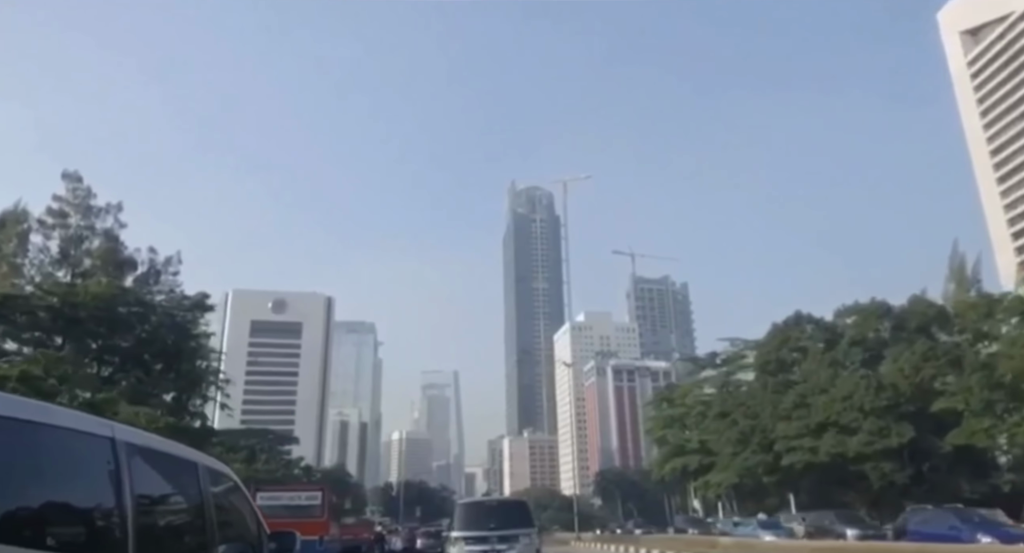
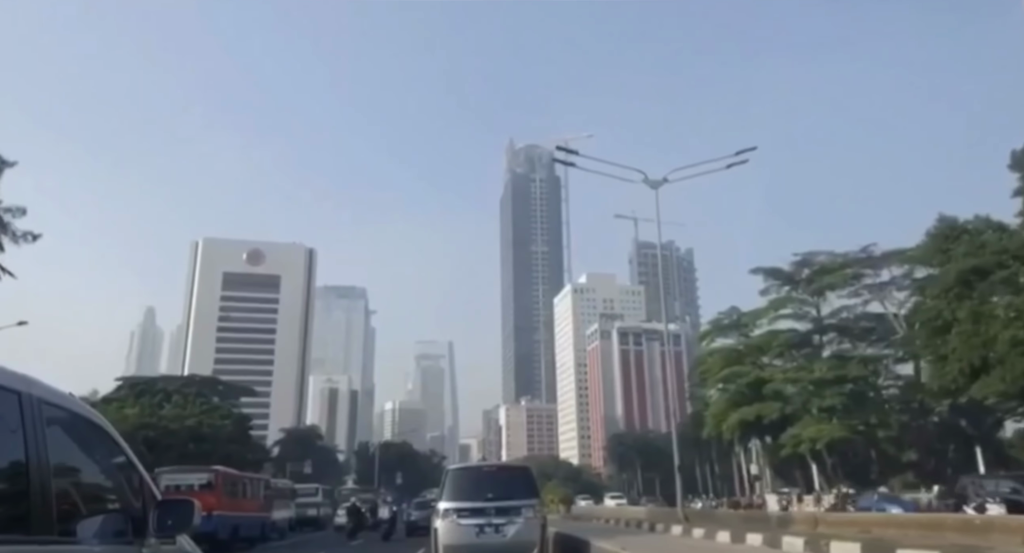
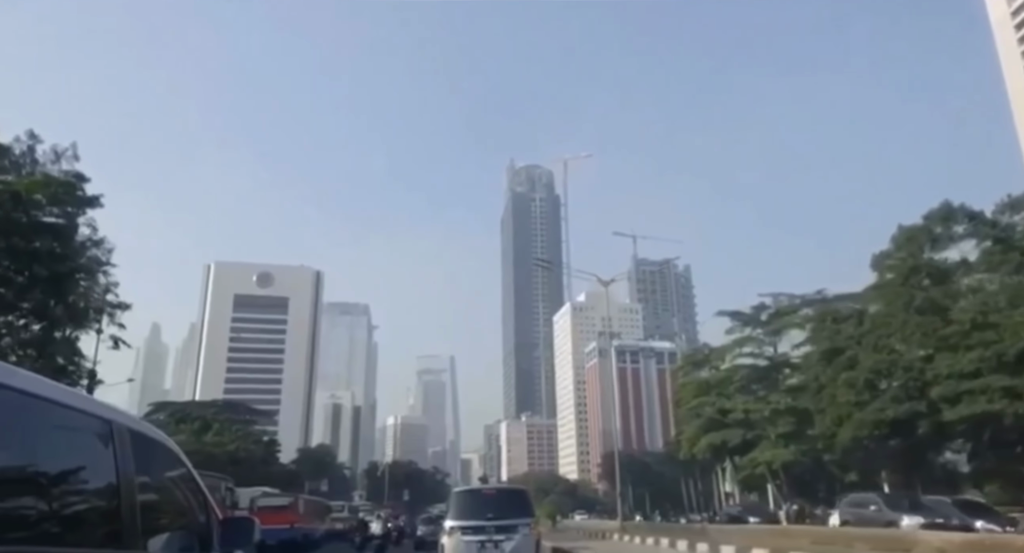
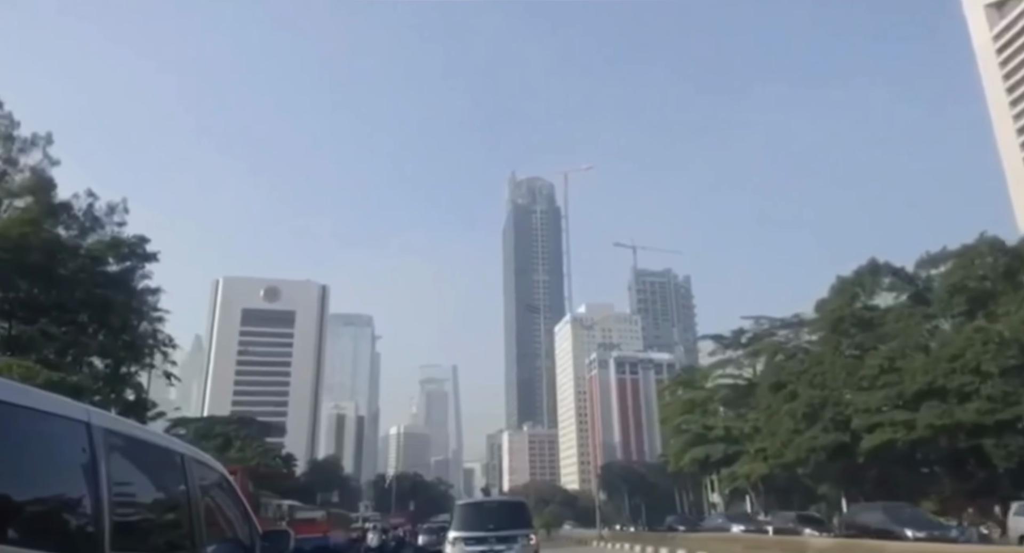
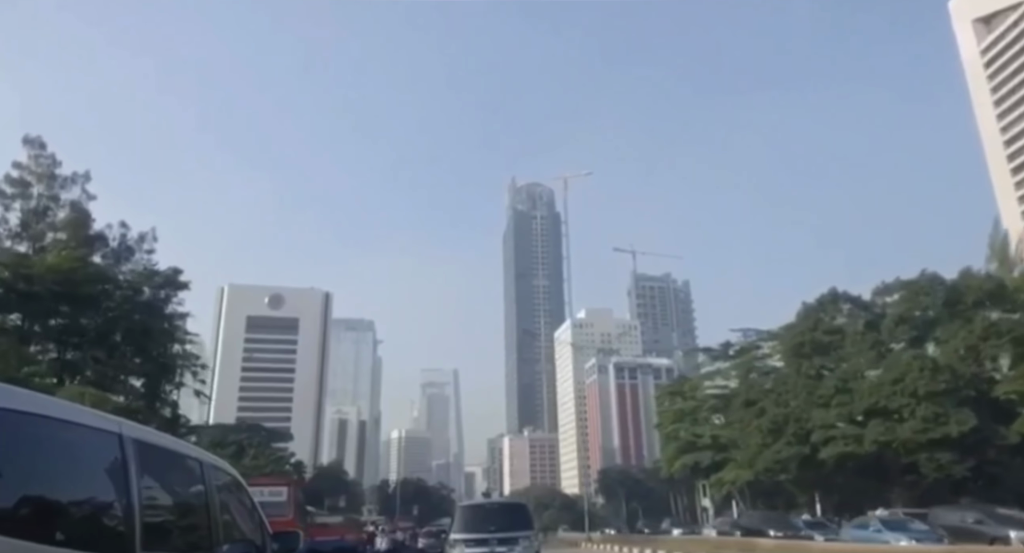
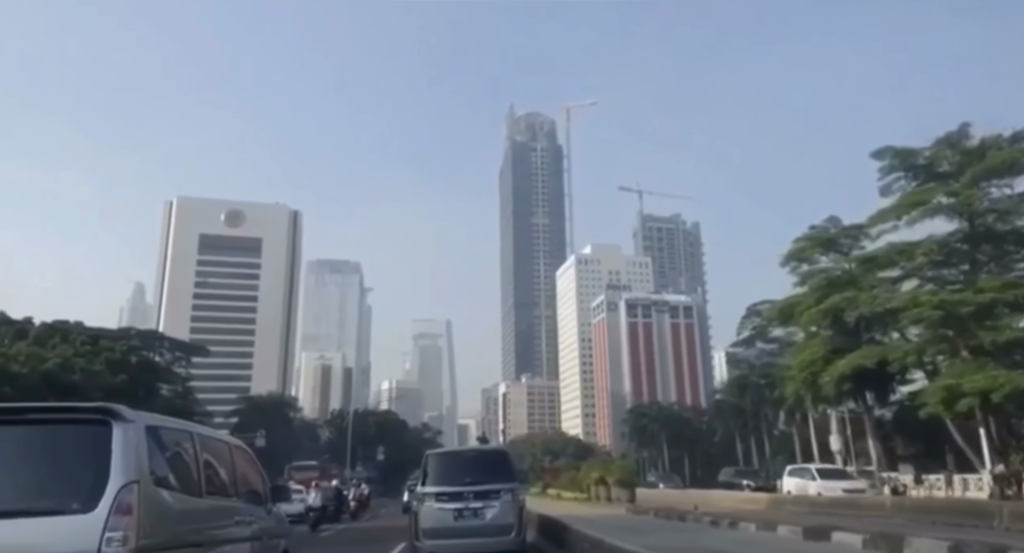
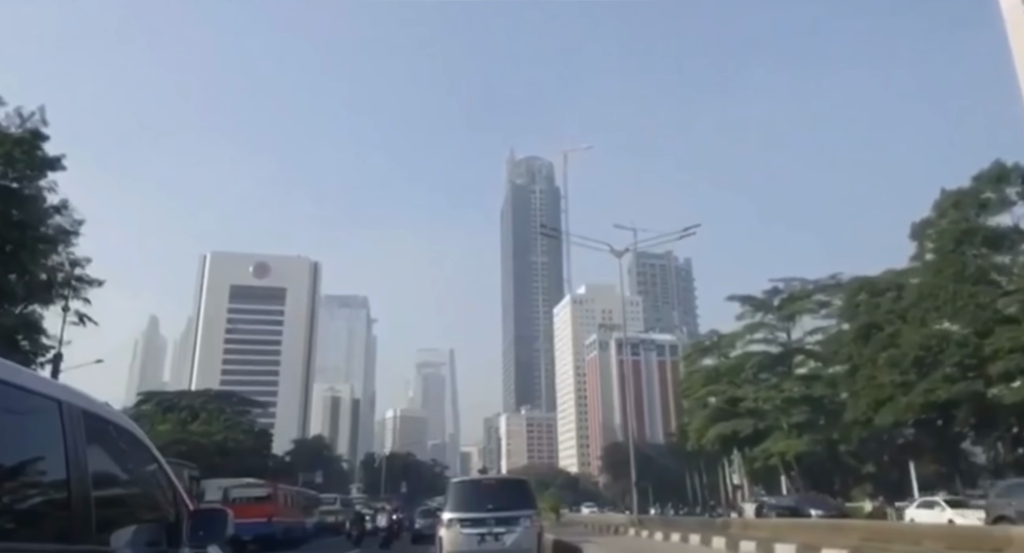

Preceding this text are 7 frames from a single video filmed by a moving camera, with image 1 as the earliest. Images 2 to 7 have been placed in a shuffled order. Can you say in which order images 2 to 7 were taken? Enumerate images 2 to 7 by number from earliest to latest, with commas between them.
5, 4, 3, 7, 2, 6
